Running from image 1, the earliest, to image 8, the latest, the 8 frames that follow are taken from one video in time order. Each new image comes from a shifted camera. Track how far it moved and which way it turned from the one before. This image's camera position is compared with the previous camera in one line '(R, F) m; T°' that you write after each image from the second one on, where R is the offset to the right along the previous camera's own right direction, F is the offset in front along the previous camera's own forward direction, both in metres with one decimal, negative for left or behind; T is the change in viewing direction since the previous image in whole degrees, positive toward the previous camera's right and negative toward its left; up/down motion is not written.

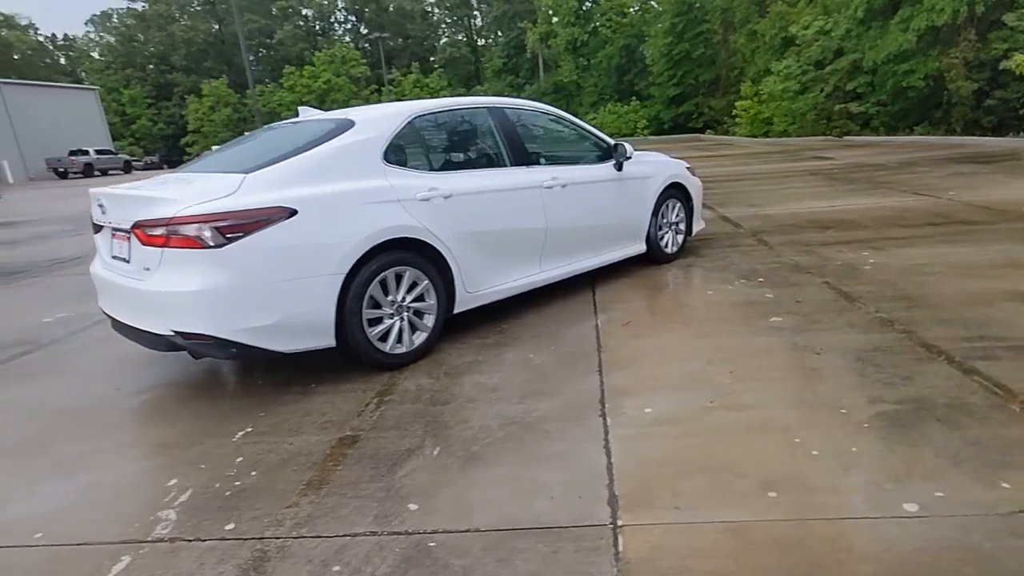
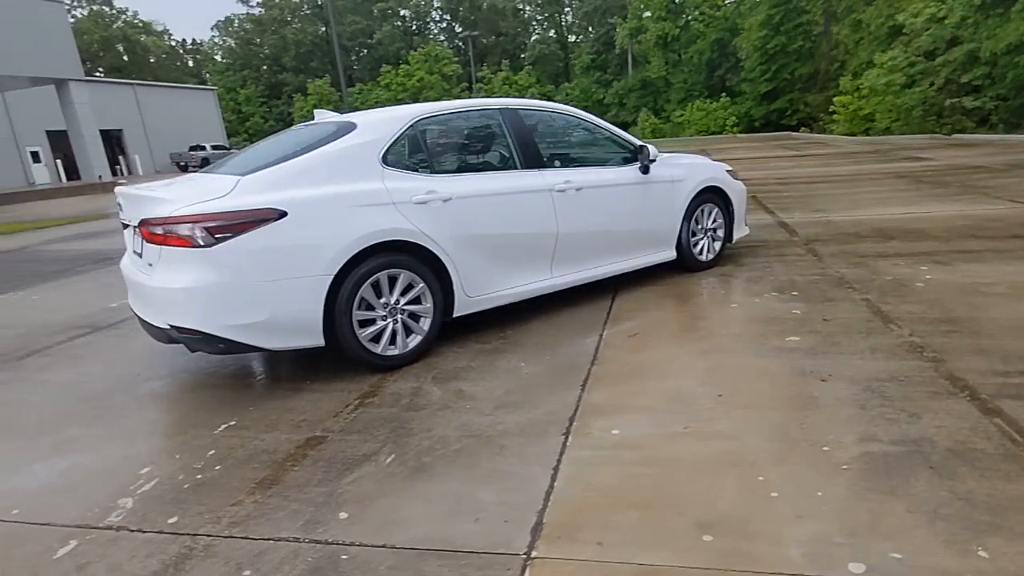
(+0.6, +0.1) m; -8°
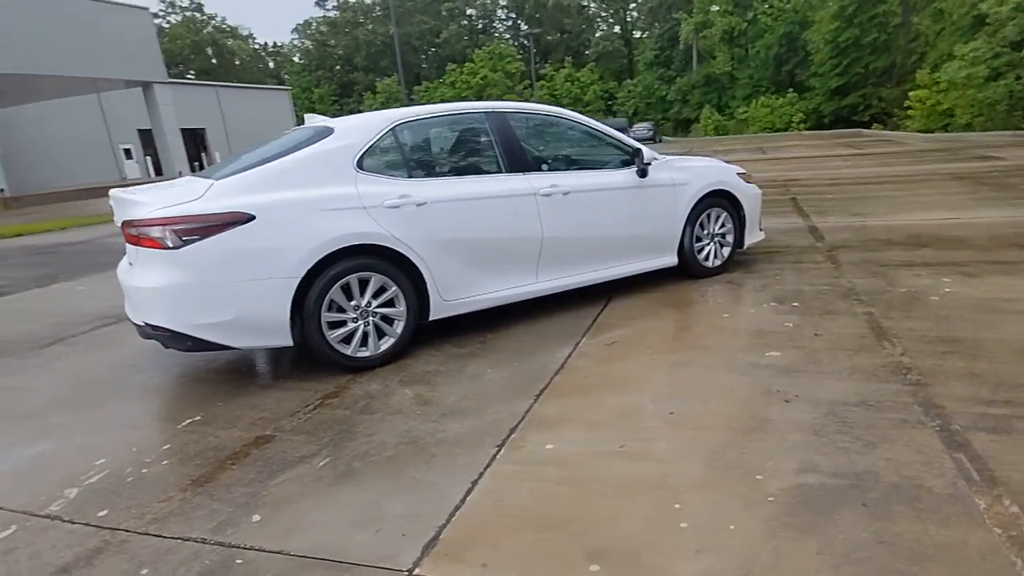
(+0.6, +0.1) m; -6°
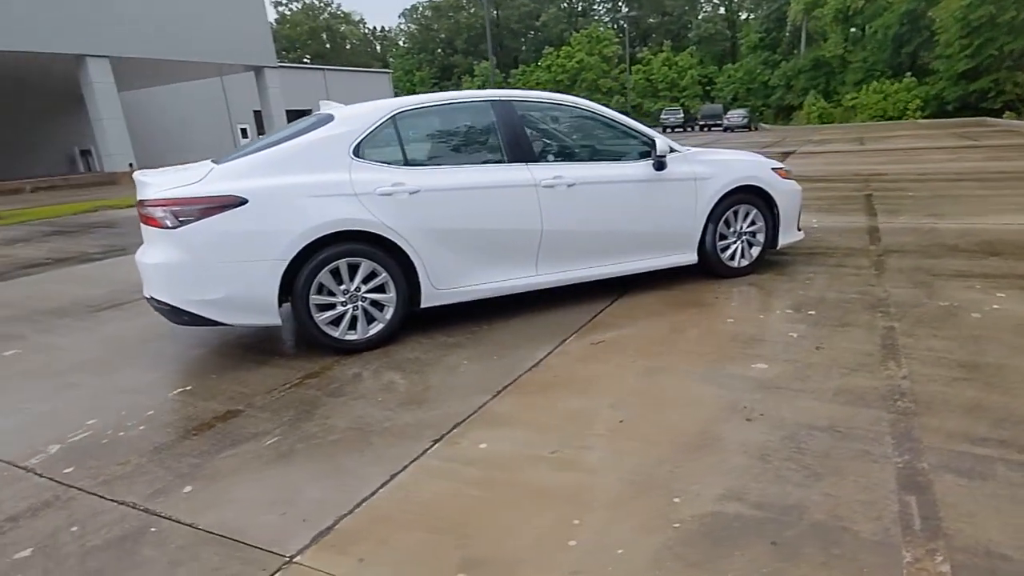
(+0.7, +0.1) m; -8°
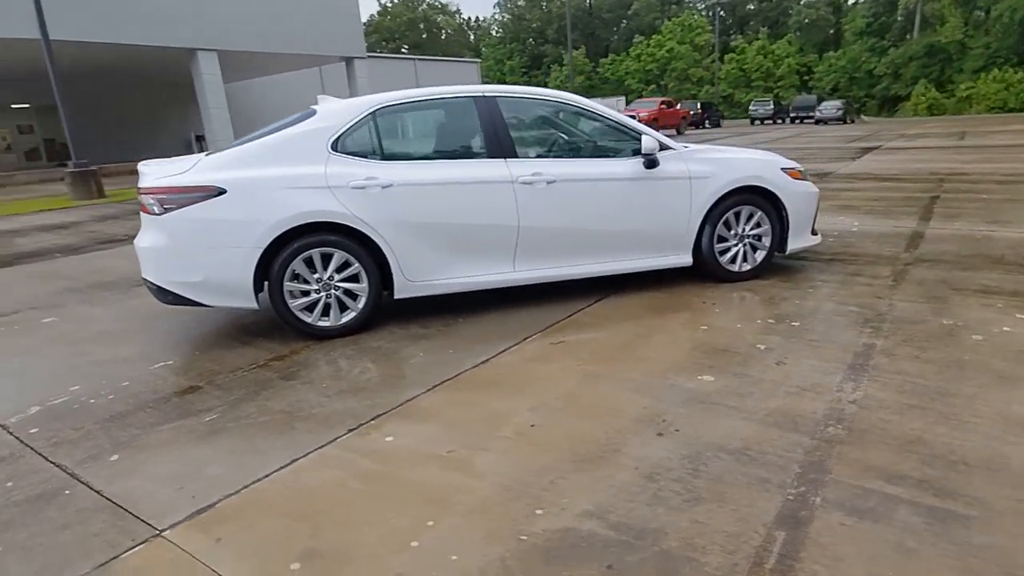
(+0.8, +0.1) m; -8°
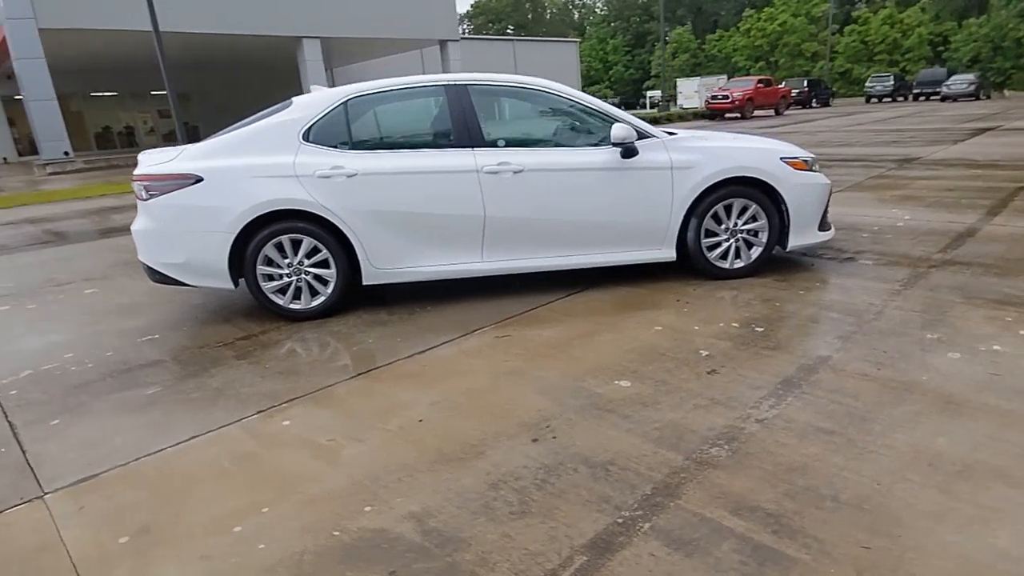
(+1.0, +0.1) m; -9°
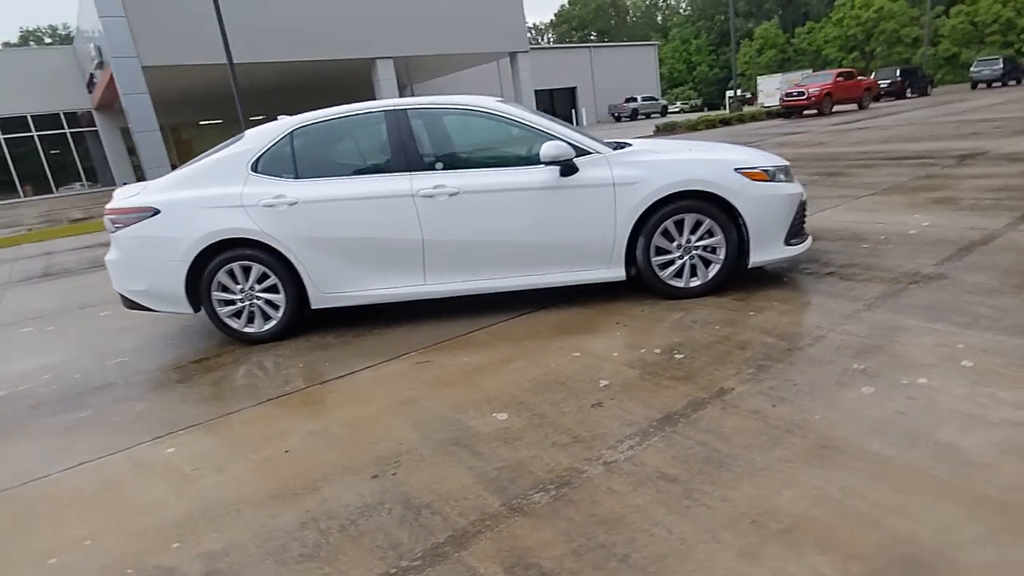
(+1.1, +0.2) m; -8°
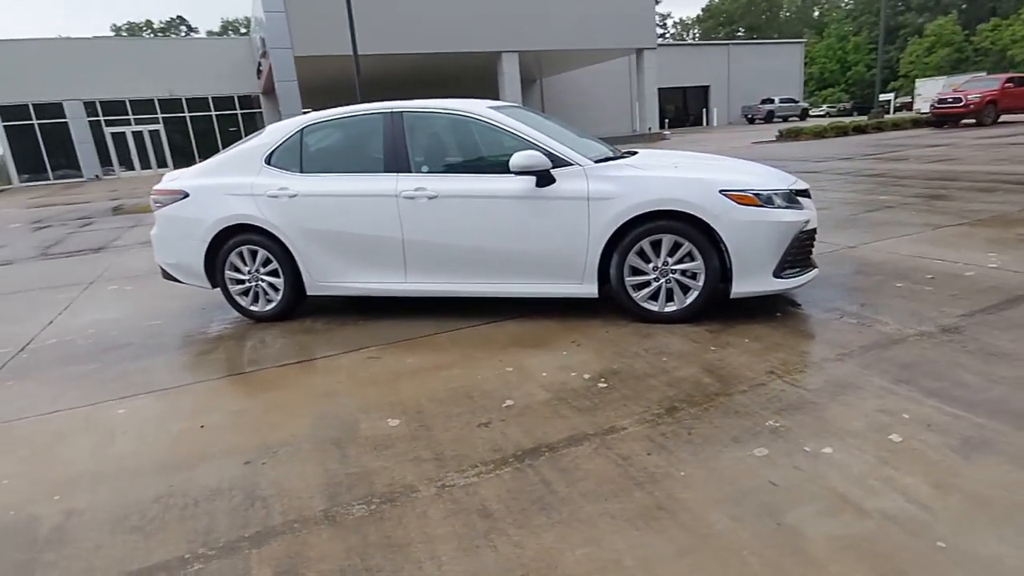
(+1.1, +0.1) m; -11°
